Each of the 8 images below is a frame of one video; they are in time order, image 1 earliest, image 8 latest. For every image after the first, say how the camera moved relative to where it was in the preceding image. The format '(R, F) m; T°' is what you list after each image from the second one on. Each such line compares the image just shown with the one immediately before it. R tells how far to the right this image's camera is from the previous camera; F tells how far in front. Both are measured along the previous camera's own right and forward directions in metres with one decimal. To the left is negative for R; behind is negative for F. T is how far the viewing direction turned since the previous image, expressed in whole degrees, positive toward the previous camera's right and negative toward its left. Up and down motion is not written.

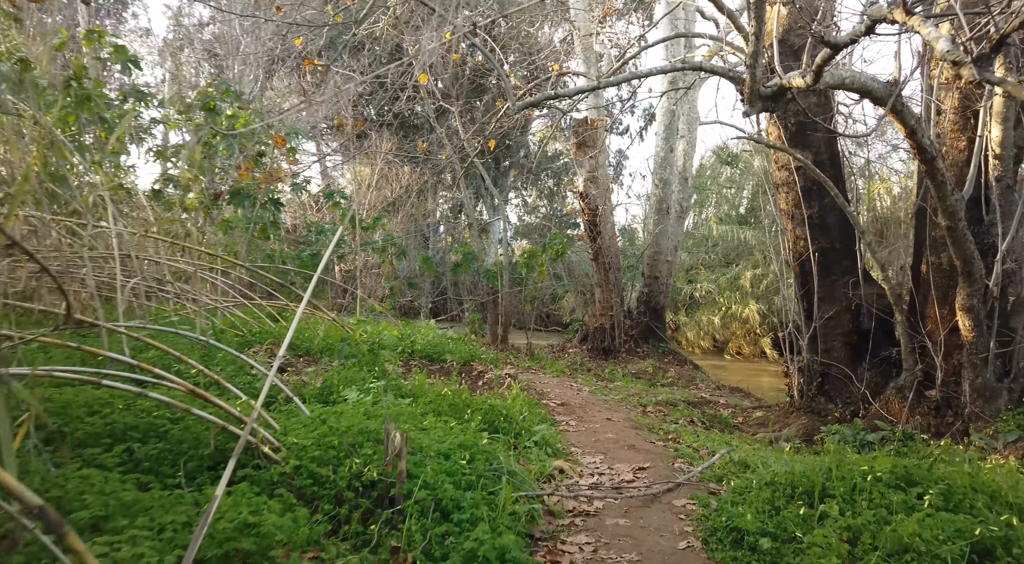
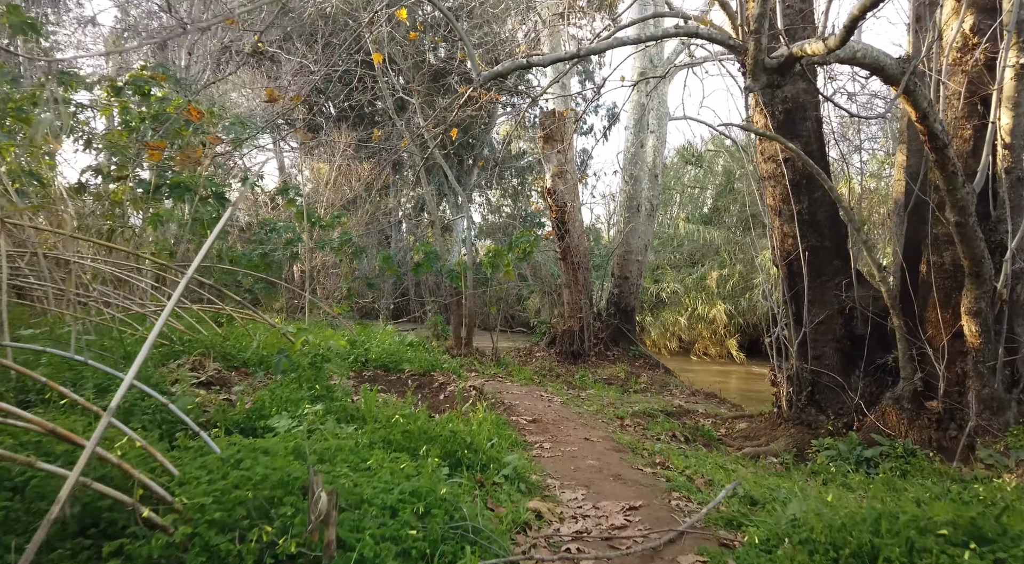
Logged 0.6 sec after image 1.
(0.0, +0.7) m; +3°
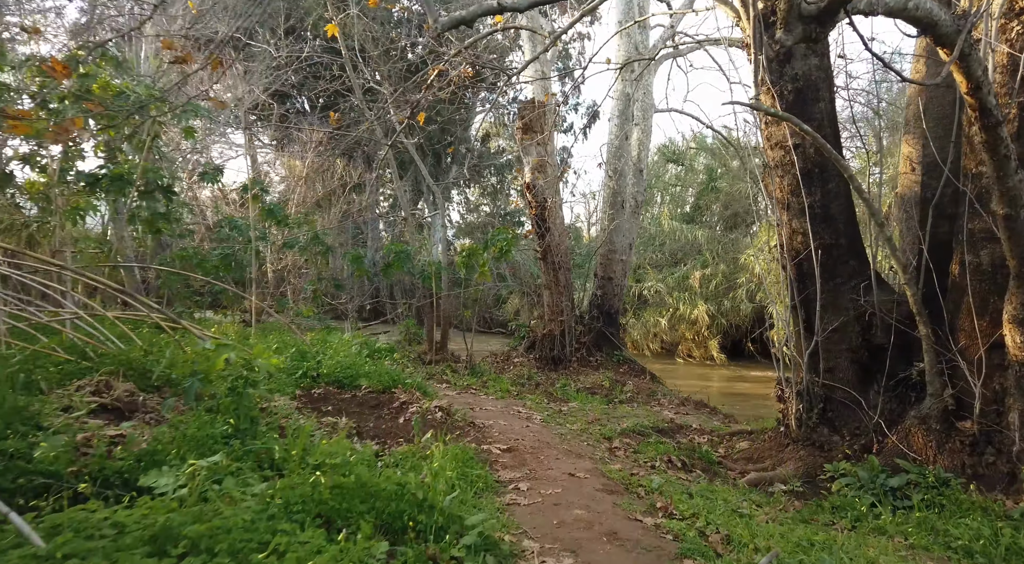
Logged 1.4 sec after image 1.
(+0.1, +0.9) m; +2°
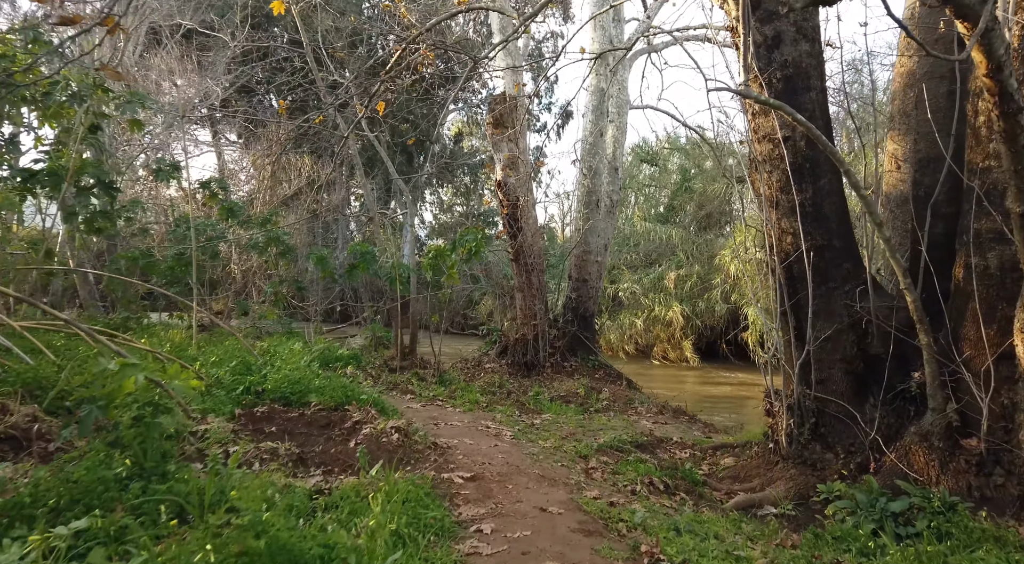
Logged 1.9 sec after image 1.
(+0.1, +0.5) m; +2°
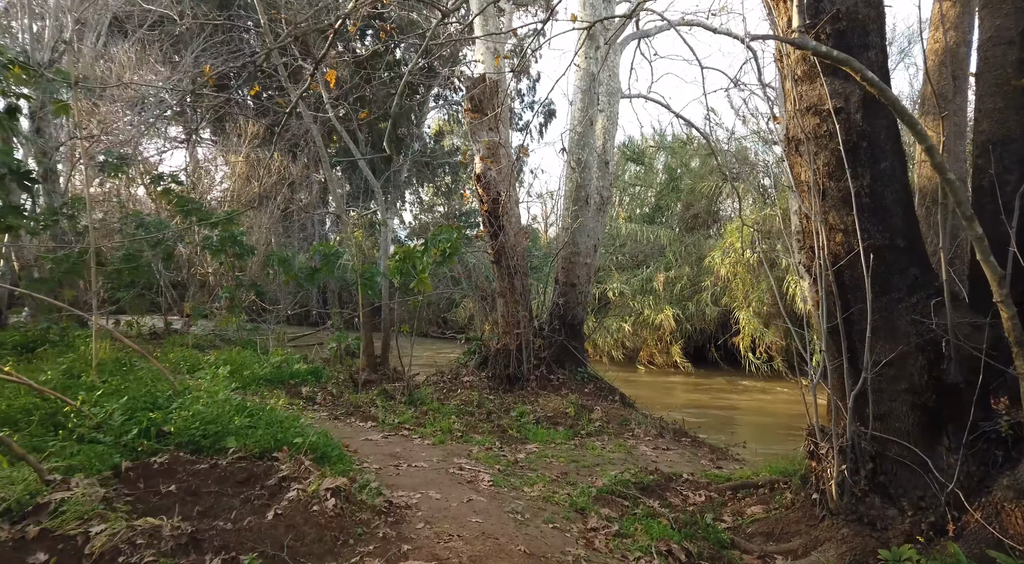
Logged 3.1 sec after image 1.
(0.0, +1.2) m; +1°
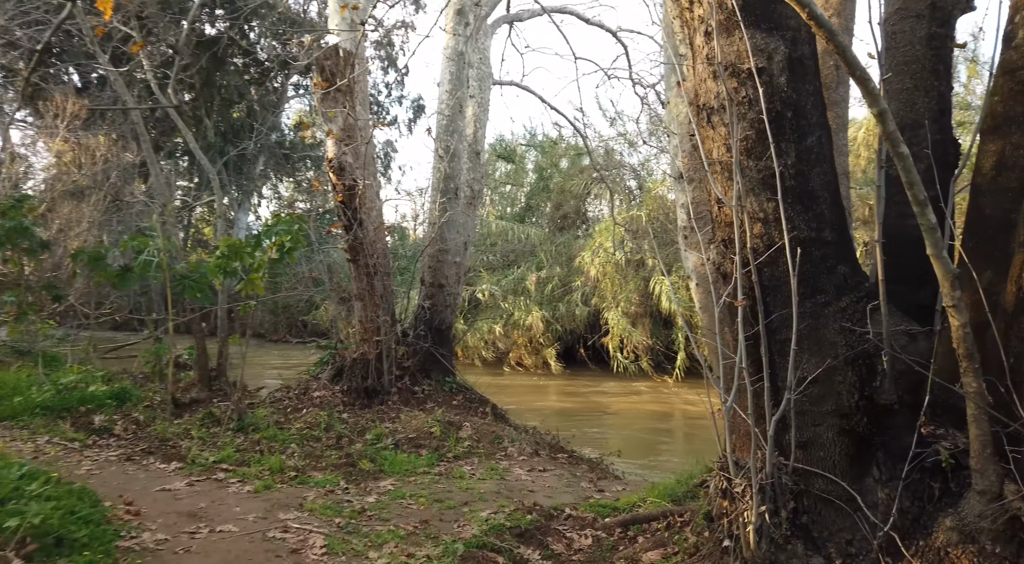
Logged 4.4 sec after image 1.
(+0.2, +1.1) m; +10°
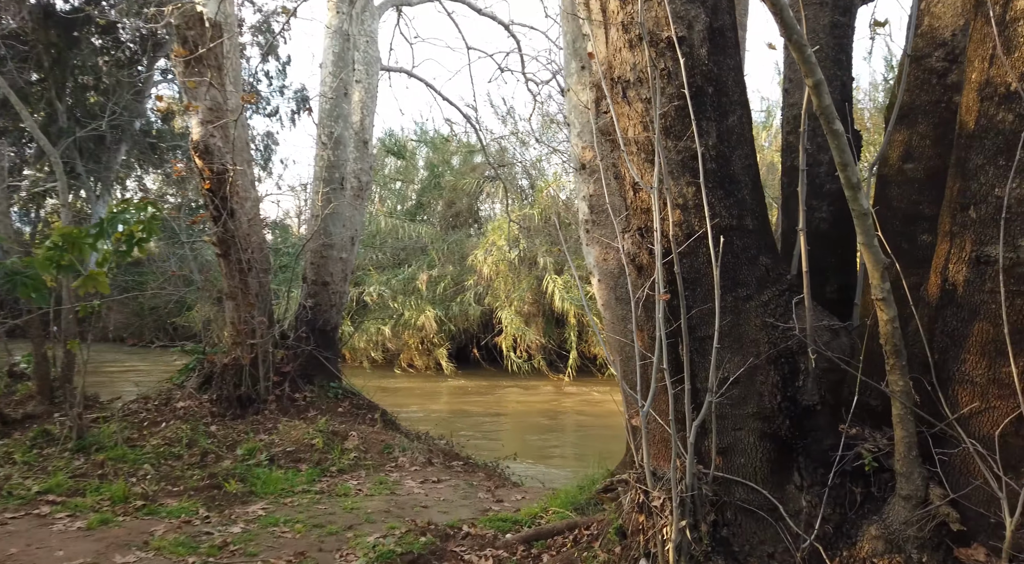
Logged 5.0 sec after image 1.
(0.0, +0.5) m; +9°
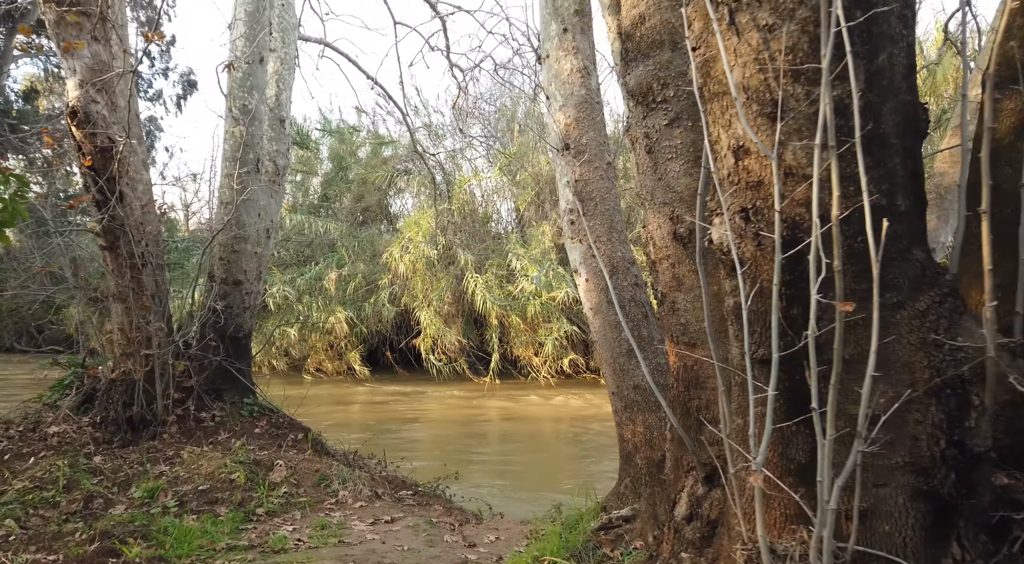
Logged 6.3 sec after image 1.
(-0.5, +1.1) m; +8°
